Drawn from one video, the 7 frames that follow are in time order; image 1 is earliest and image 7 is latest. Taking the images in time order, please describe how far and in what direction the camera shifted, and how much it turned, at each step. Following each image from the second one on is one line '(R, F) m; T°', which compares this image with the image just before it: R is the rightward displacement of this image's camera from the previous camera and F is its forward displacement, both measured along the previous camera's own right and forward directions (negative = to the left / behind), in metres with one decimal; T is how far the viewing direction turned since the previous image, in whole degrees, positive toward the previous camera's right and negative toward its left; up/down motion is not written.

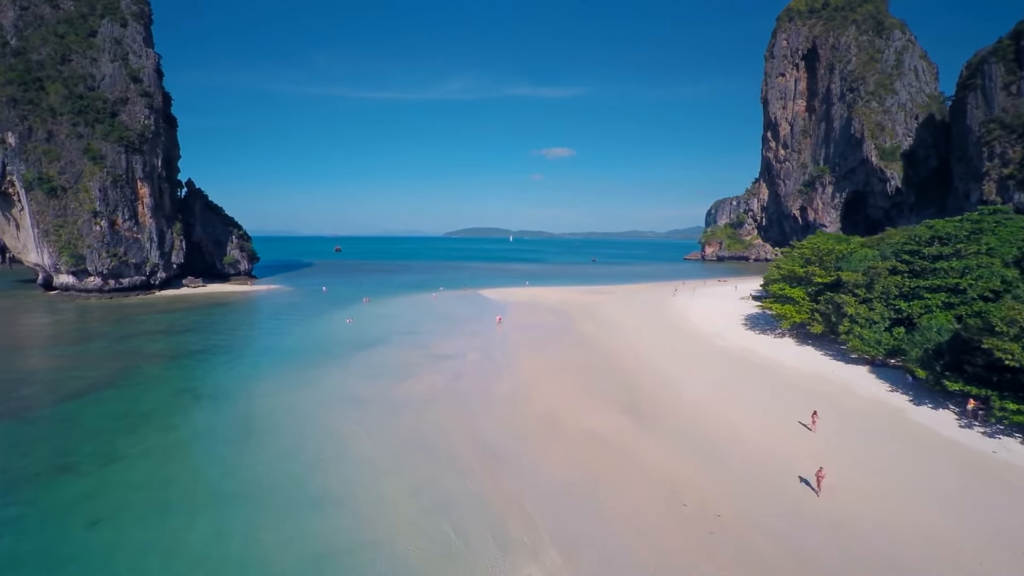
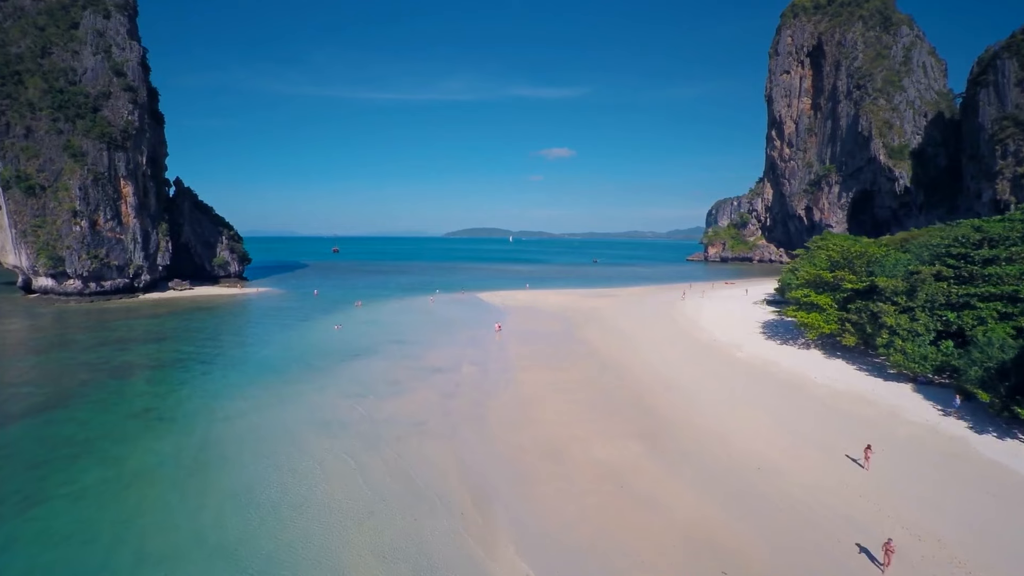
(0.0, +1.9) m; 0°
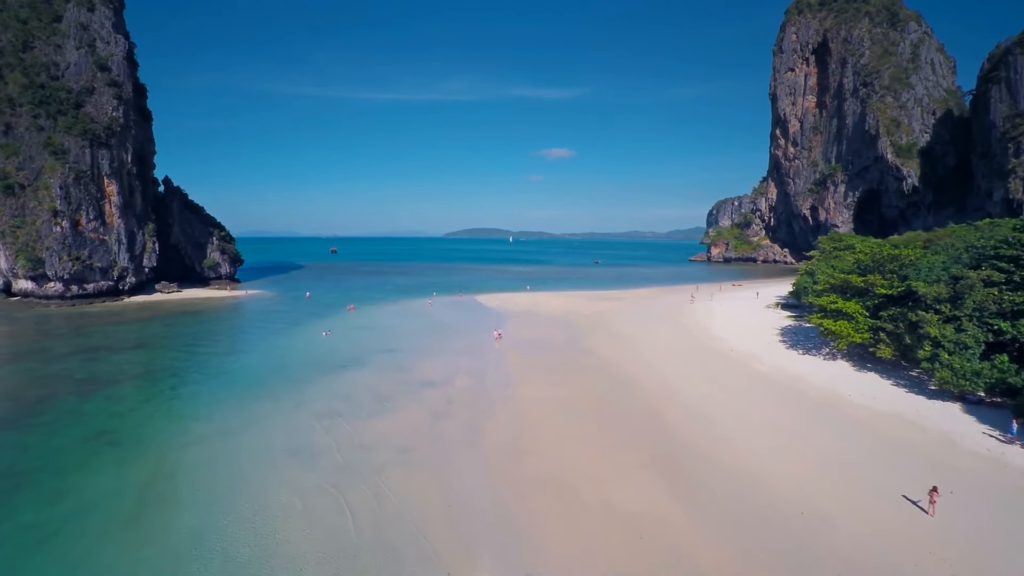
(0.0, +1.7) m; 0°
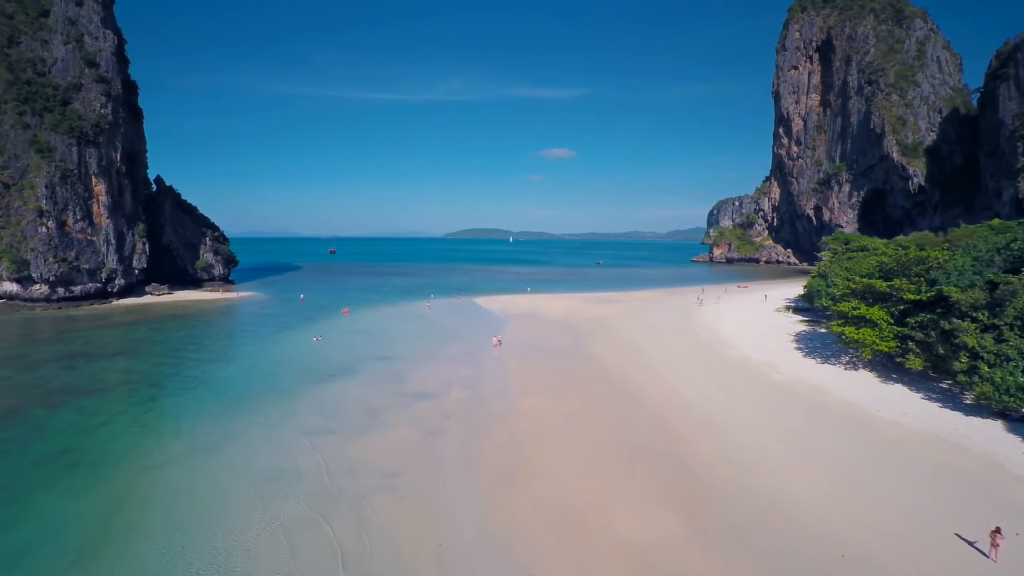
(0.0, +1.2) m; 0°
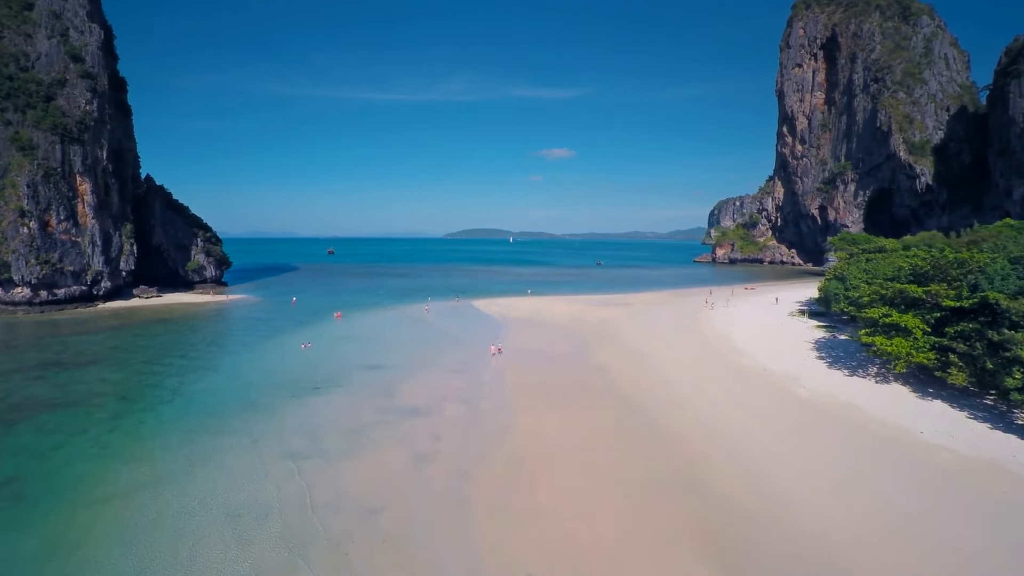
(0.0, +1.4) m; 0°
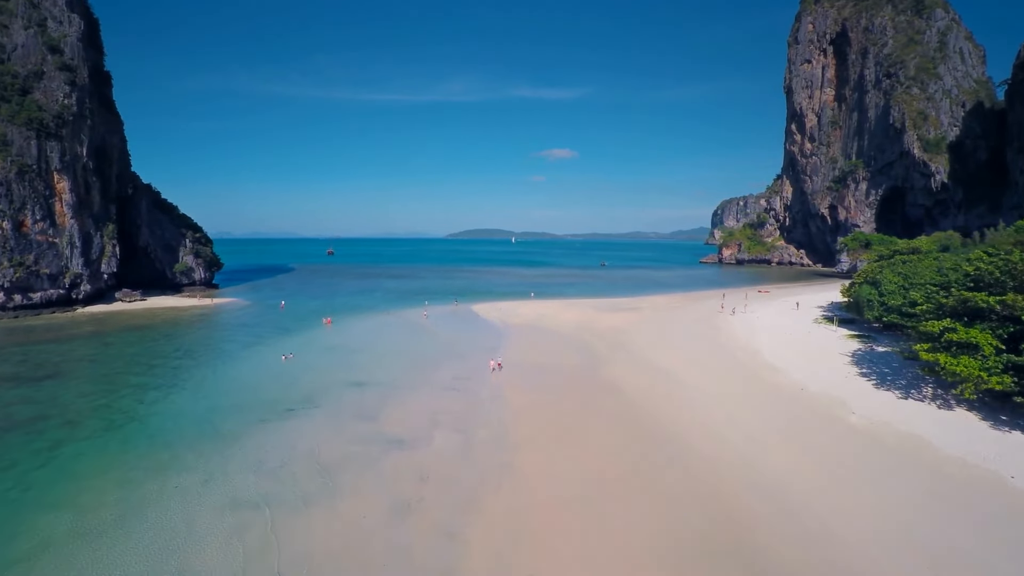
(0.0, +2.2) m; 0°
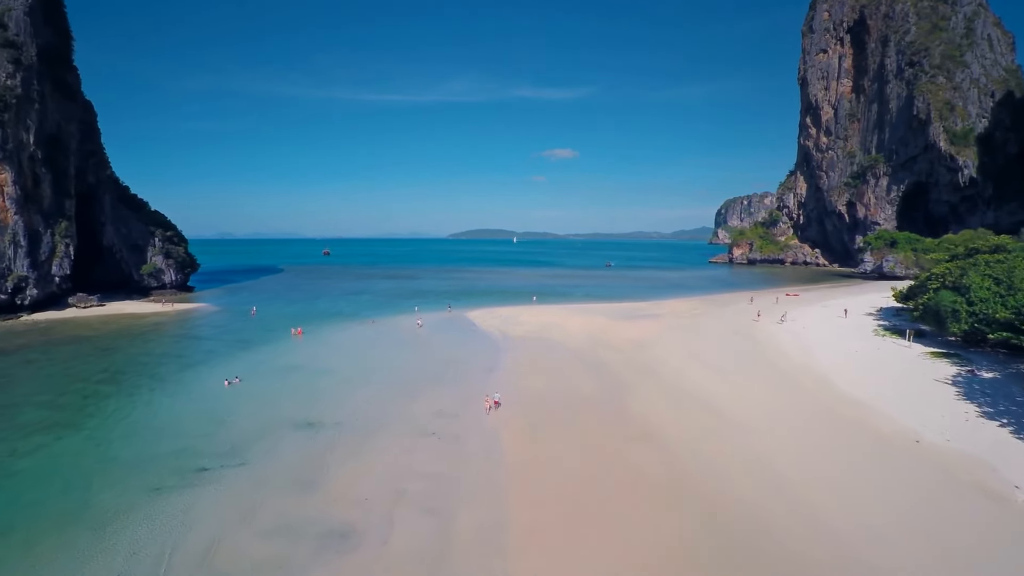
(+0.1, +4.4) m; 0°
